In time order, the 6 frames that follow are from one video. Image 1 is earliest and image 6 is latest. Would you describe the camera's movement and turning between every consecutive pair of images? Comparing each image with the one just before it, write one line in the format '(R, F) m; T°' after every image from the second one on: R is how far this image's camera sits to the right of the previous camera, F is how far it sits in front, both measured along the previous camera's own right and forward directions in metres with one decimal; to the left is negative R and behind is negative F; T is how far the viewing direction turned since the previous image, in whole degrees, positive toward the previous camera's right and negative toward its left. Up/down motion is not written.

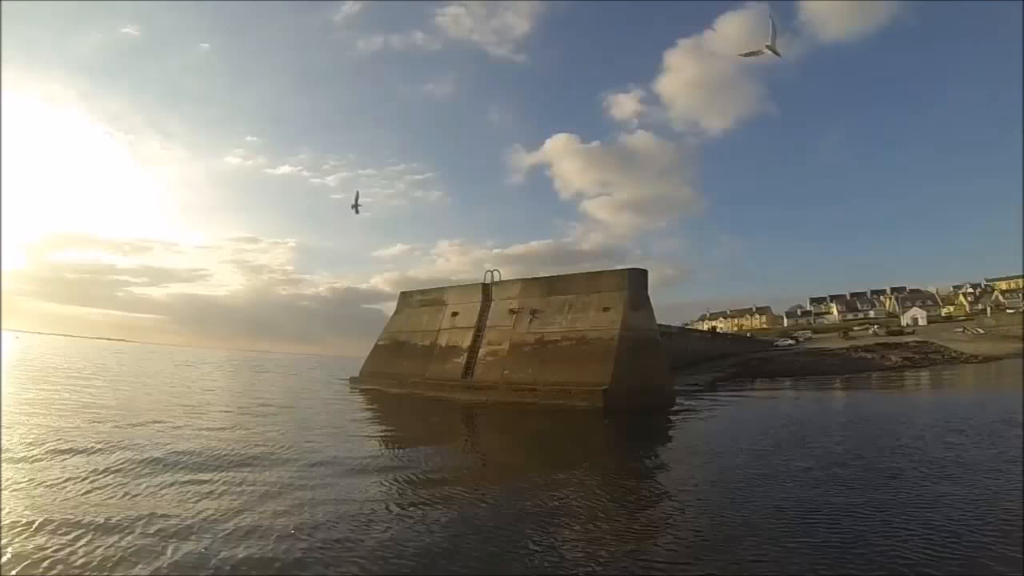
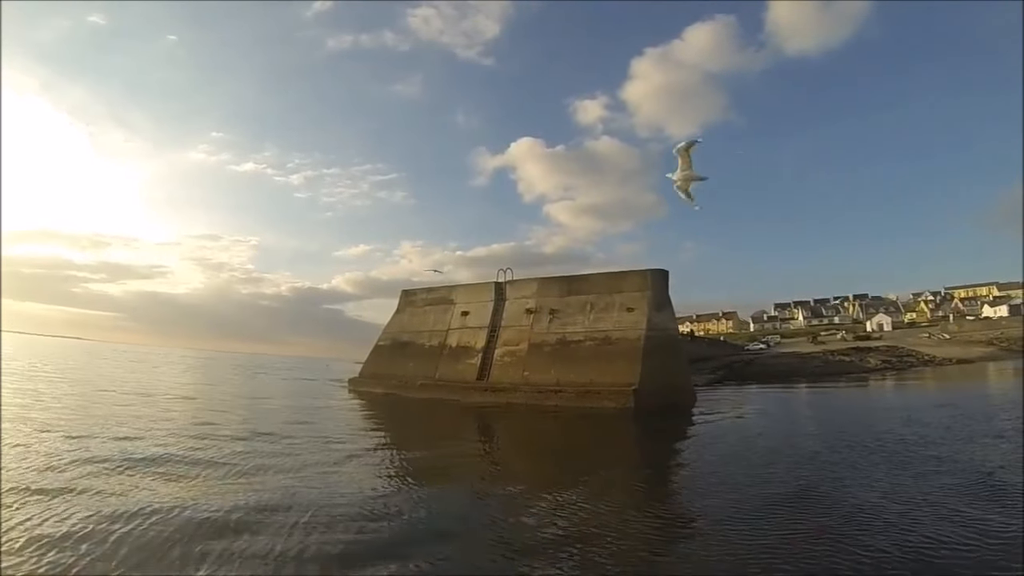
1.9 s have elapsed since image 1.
(-1.2, +0.4) m; +4°
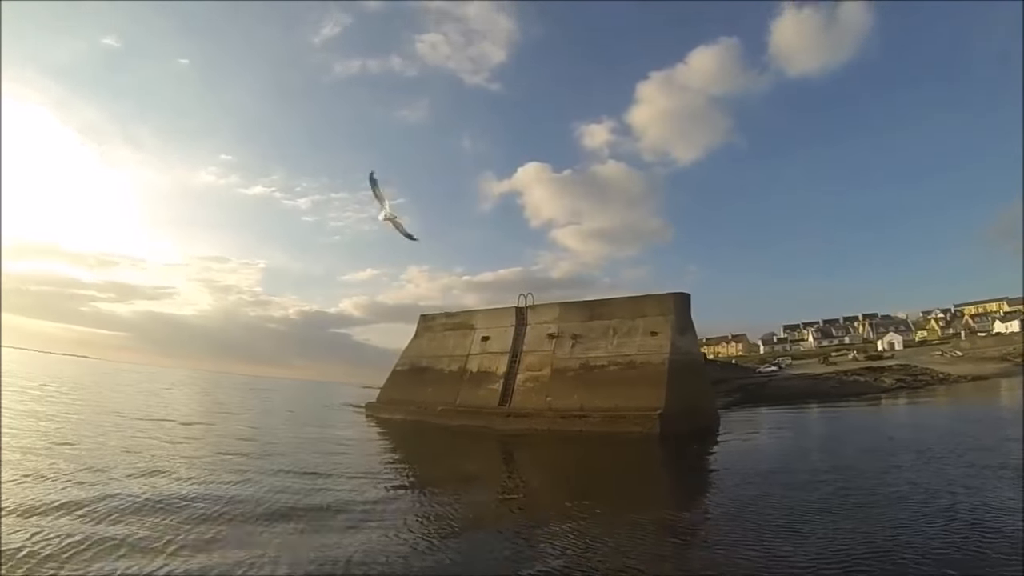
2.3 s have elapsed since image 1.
(-0.3, 0.0) m; 0°
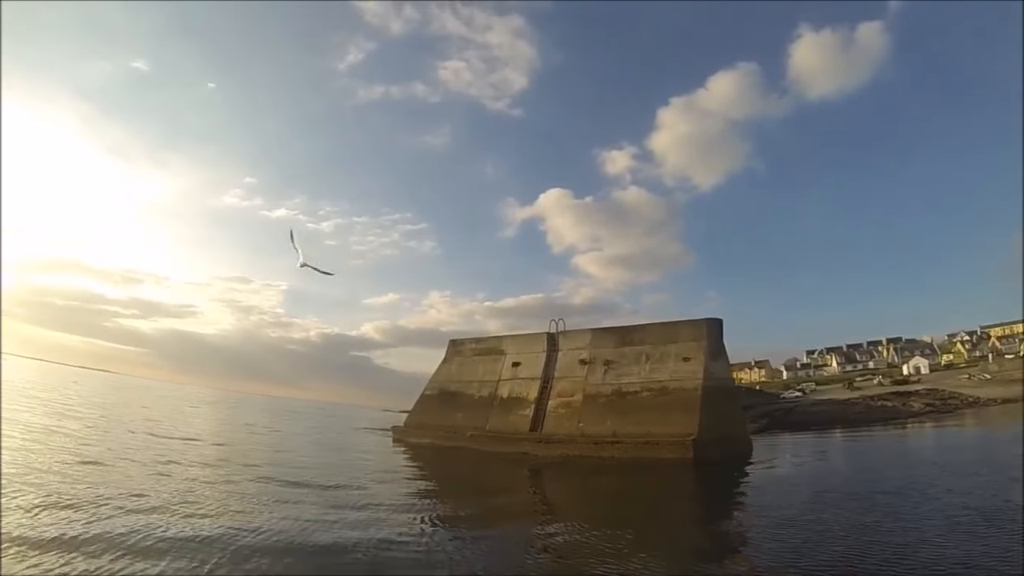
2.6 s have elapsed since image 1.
(-0.3, -0.1) m; -2°
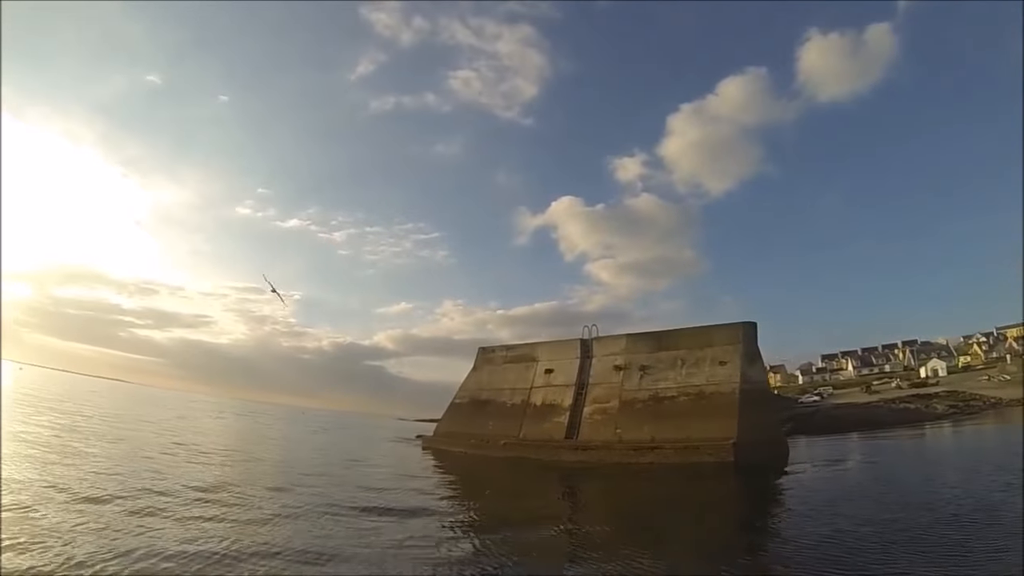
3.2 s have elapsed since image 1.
(-0.5, 0.0) m; -1°
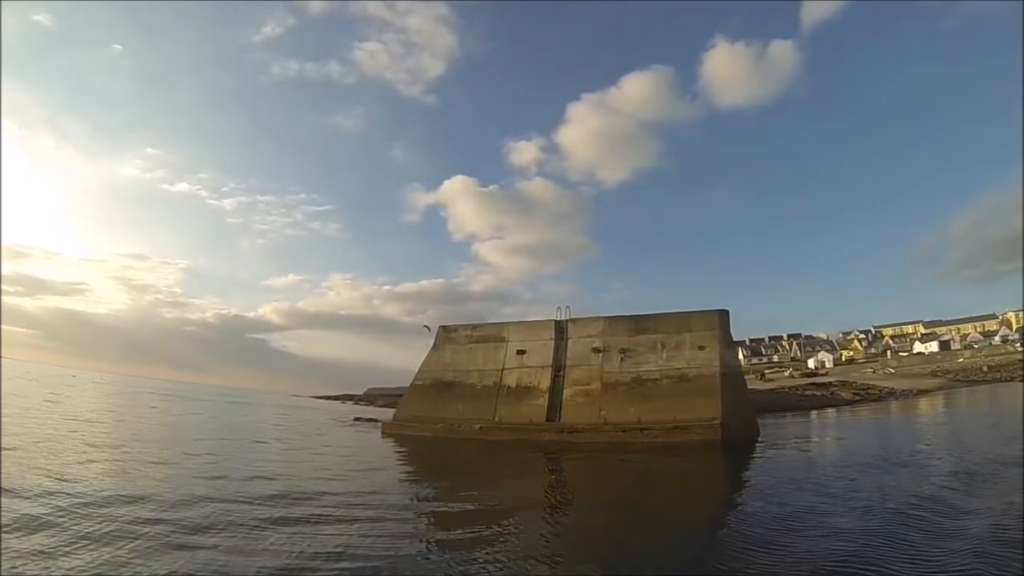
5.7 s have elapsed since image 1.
(-1.7, +0.6) m; +11°
